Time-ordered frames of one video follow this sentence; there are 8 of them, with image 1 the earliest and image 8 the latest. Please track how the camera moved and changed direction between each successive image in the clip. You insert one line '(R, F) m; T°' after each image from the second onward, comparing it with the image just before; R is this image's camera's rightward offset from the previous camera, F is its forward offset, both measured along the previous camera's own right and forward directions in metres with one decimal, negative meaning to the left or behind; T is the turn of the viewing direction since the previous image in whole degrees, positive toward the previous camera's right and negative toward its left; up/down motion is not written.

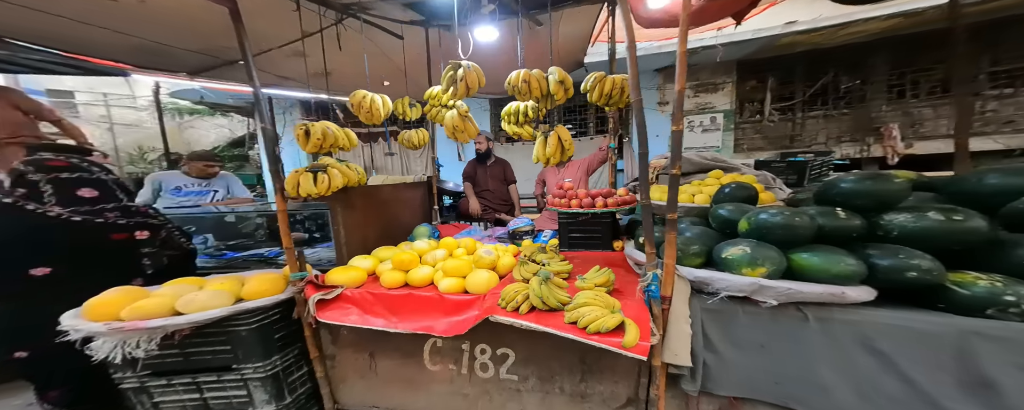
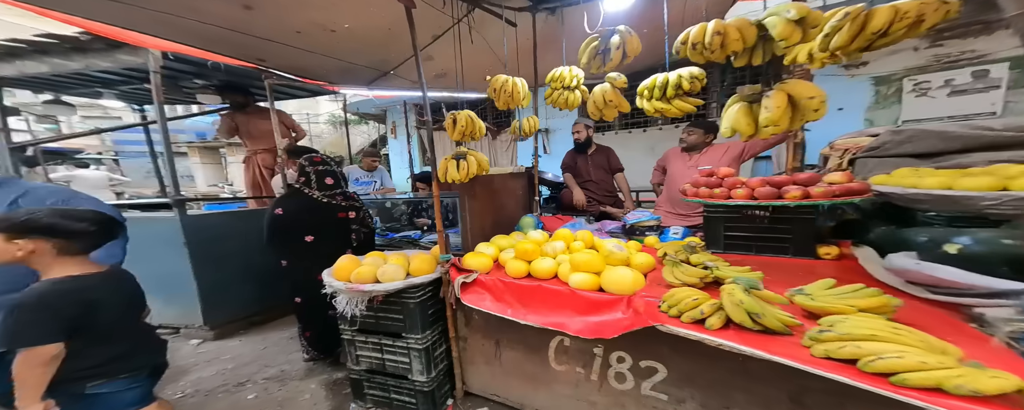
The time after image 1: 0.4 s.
(-0.1, 0.0) m; -18°
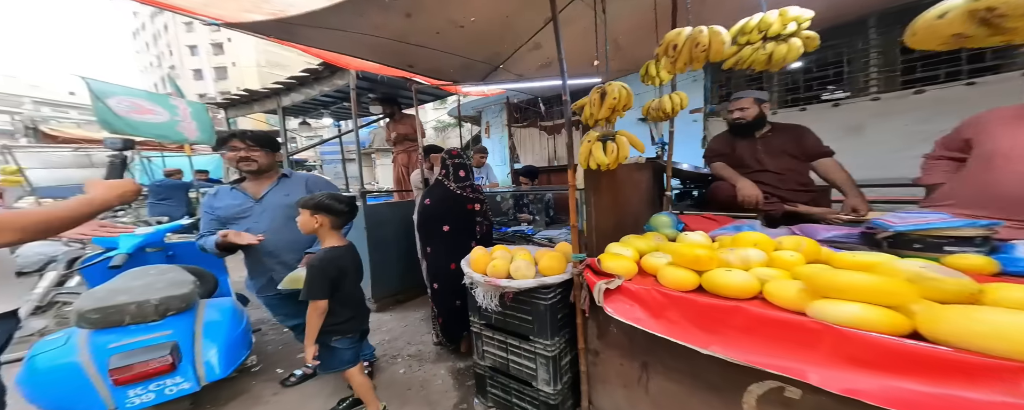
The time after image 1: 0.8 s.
(-0.2, +0.1) m; -18°
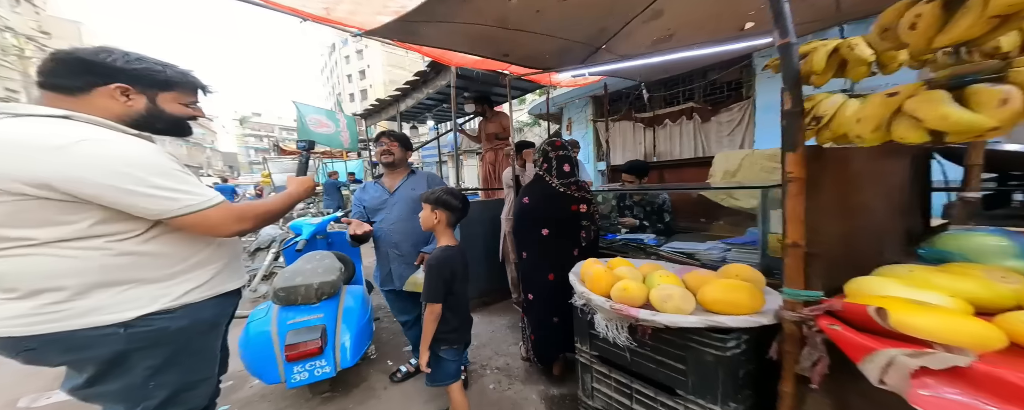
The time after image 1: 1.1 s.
(-0.2, +0.3) m; -15°
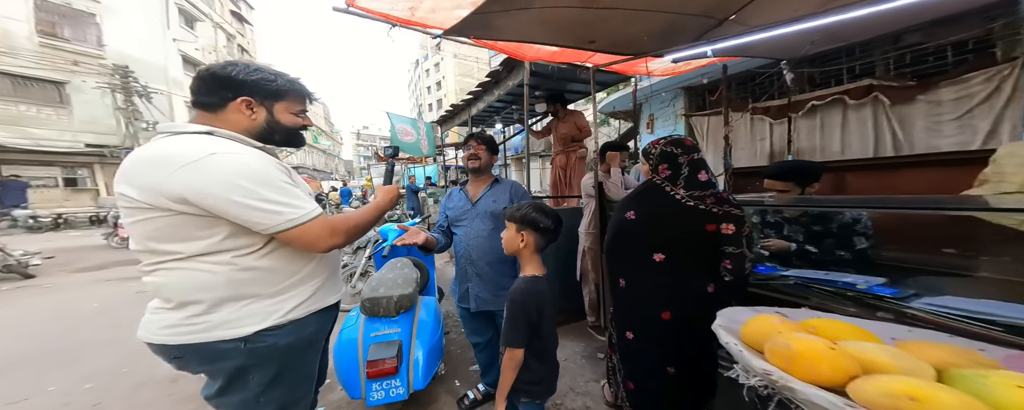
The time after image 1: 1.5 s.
(-0.2, +0.3) m; -12°
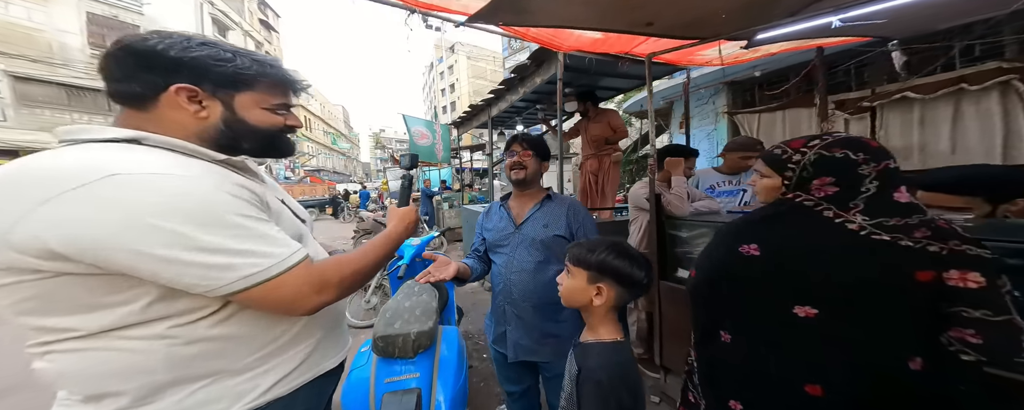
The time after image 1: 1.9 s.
(-0.2, +0.5) m; -3°
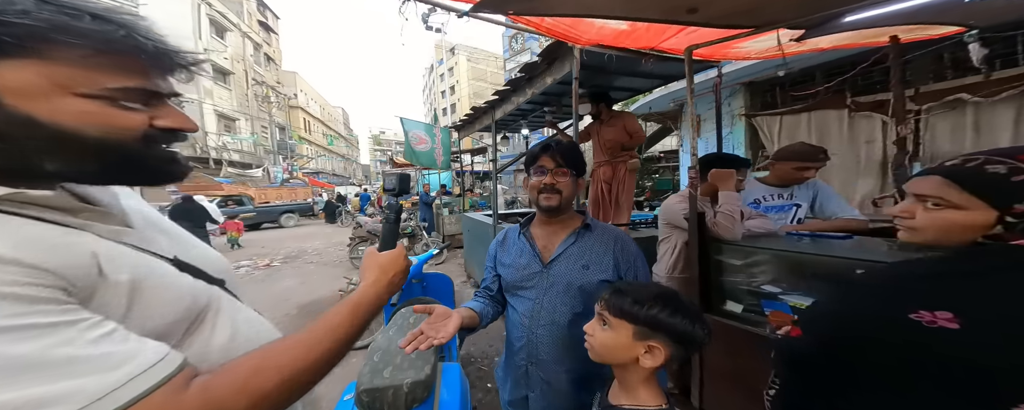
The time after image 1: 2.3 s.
(-0.1, +0.4) m; 0°
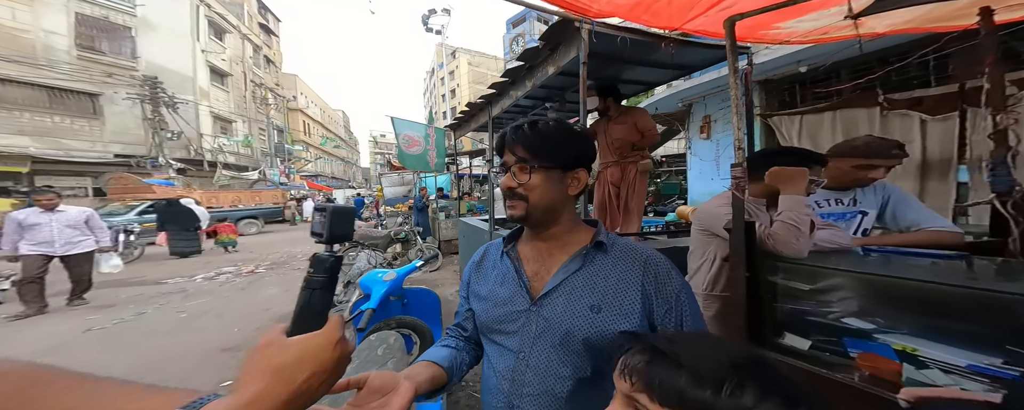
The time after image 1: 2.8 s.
(0.0, +0.4) m; 0°
